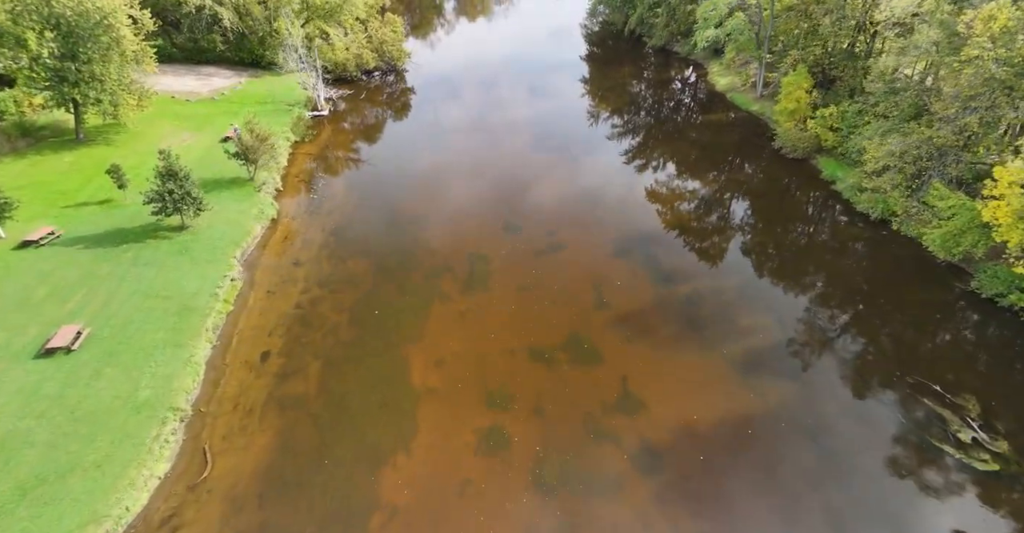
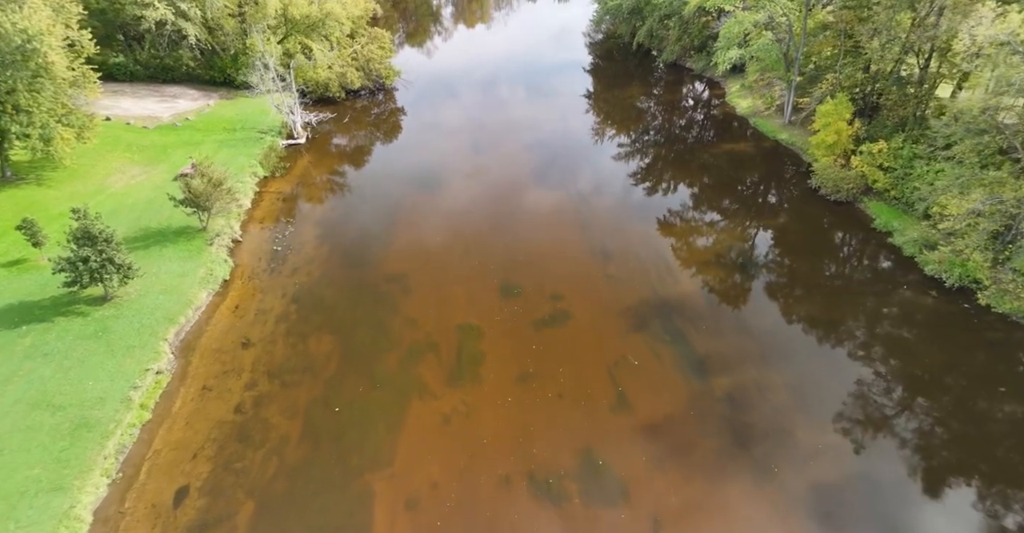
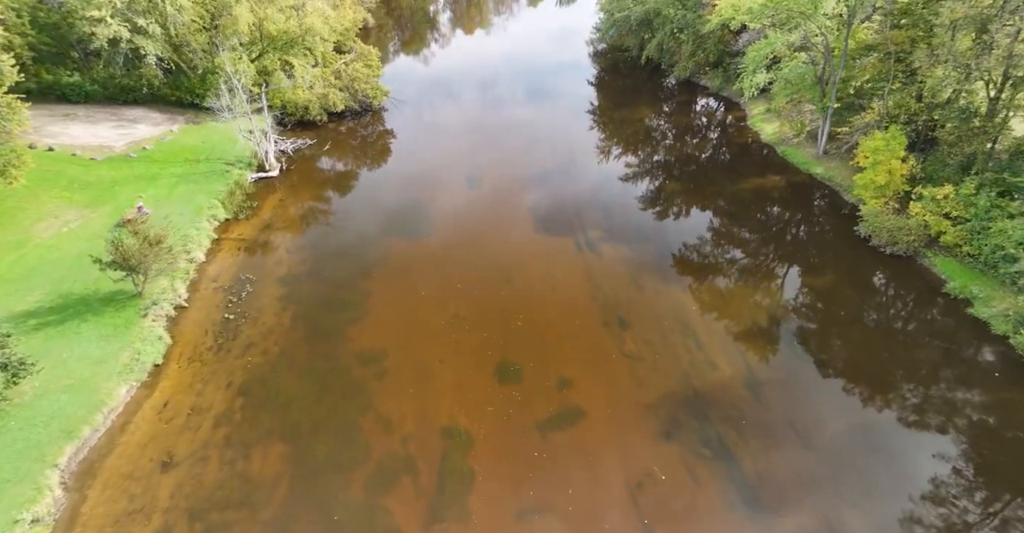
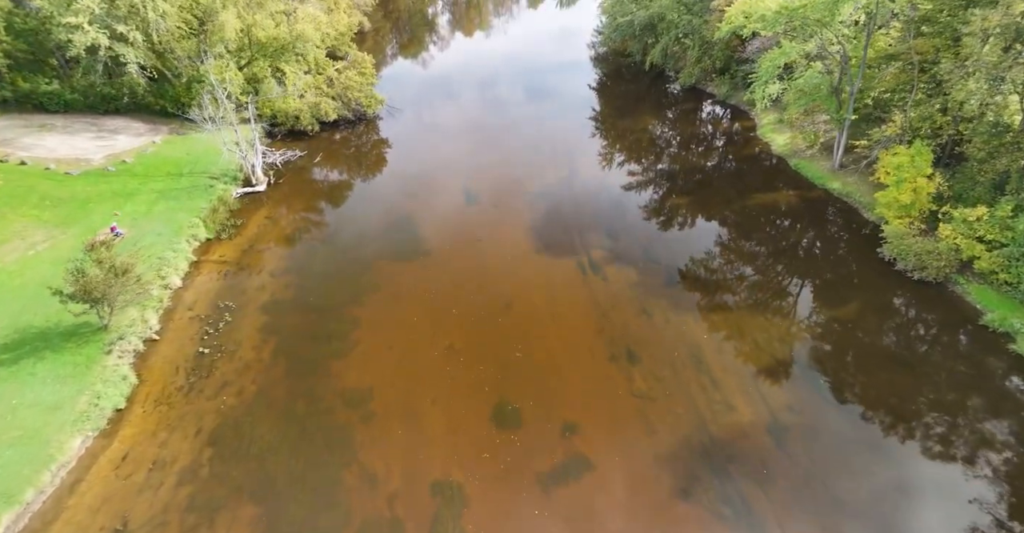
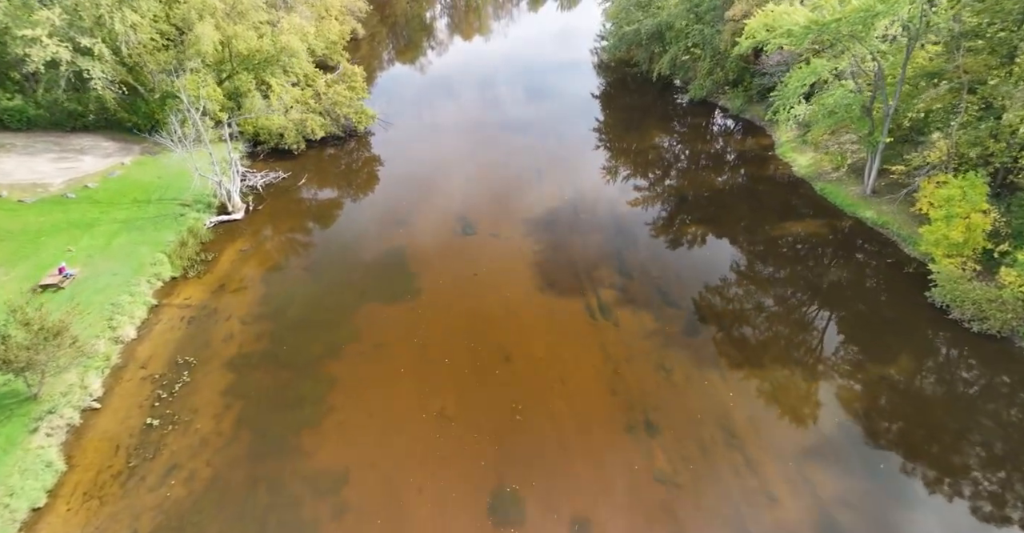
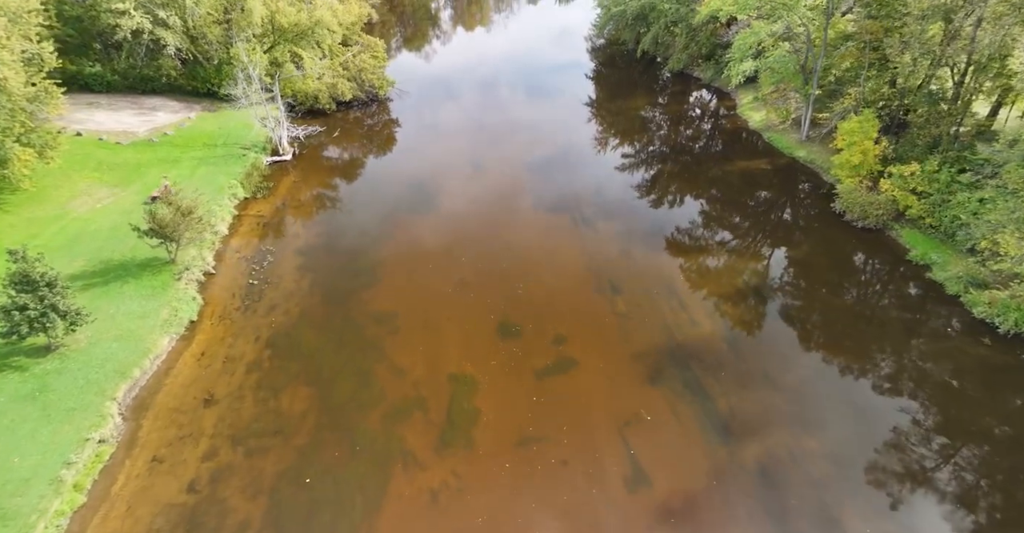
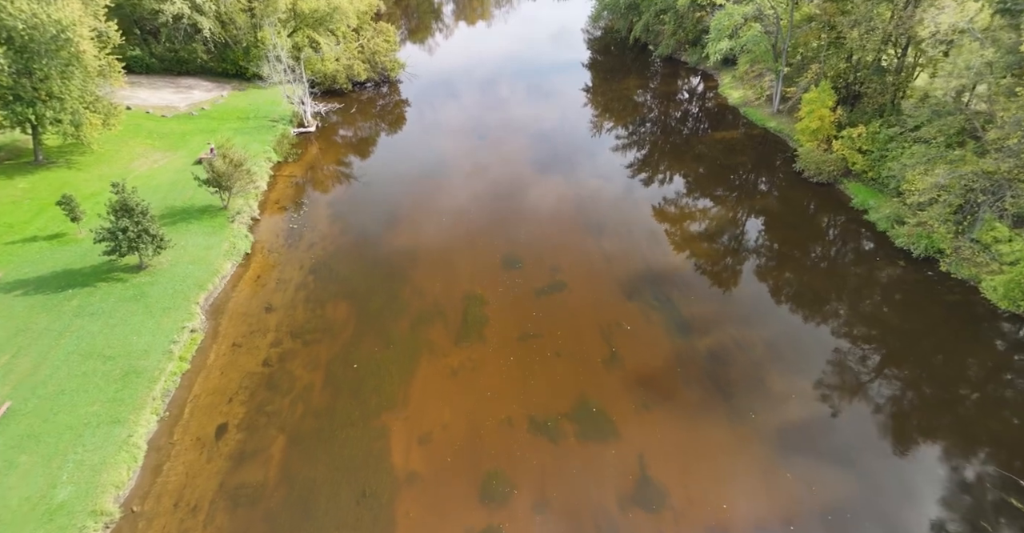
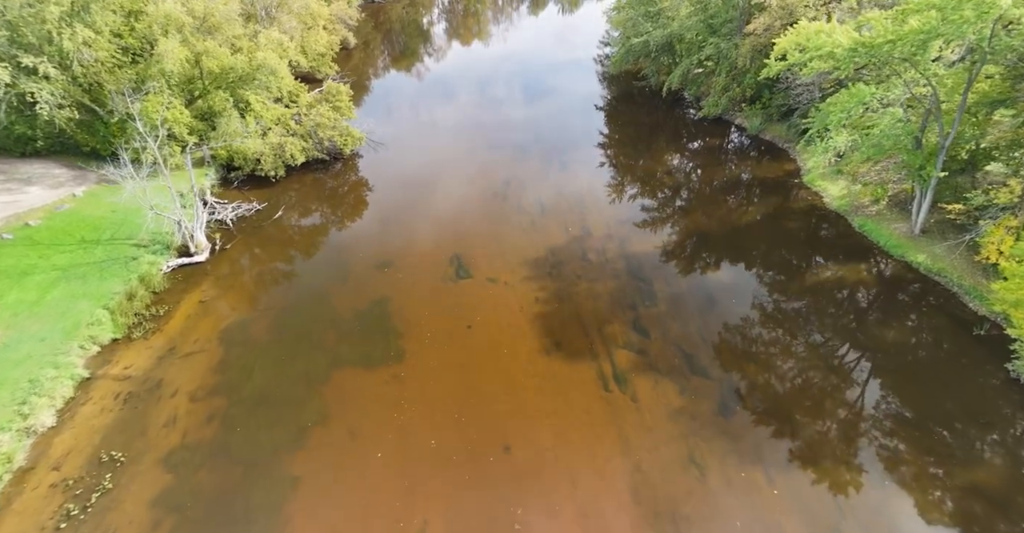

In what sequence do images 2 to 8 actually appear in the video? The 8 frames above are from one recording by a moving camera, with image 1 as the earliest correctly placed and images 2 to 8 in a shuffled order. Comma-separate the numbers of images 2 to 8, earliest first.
7, 2, 6, 3, 4, 5, 8
